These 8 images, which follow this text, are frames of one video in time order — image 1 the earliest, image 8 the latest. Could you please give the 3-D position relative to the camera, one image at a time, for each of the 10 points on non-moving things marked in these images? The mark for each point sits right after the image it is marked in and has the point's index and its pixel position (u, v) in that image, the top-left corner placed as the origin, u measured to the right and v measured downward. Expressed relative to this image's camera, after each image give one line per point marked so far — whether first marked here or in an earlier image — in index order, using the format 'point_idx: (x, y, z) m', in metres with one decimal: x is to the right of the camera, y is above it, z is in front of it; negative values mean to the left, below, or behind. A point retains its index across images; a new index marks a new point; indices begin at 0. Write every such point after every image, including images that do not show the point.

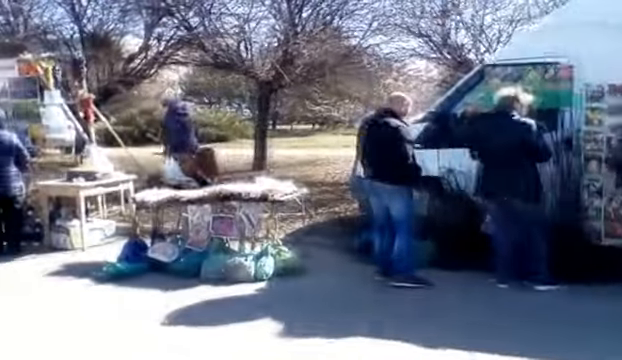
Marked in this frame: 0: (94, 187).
0: (-2.7, -0.1, +10.1) m
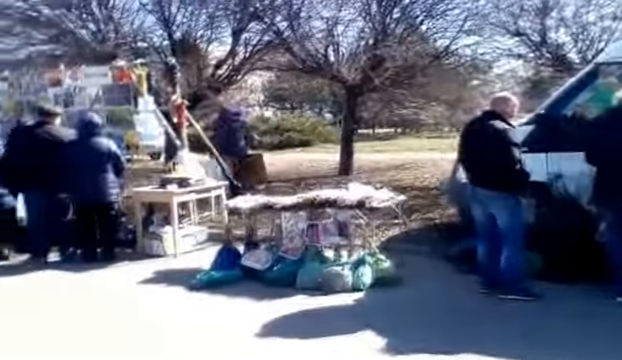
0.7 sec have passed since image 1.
0: (-1.5, -0.2, +10.0) m
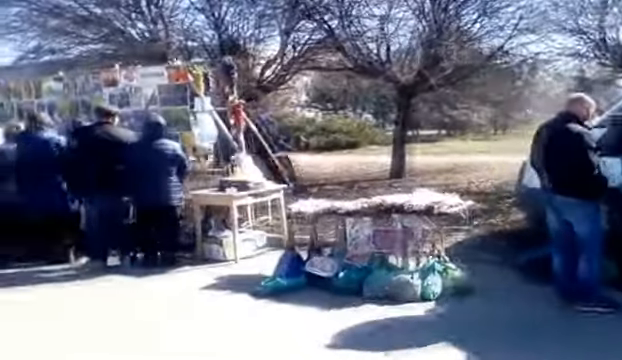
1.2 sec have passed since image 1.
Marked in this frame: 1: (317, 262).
0: (-0.8, -0.2, +9.7) m
1: (+0.1, -0.9, +8.3) m
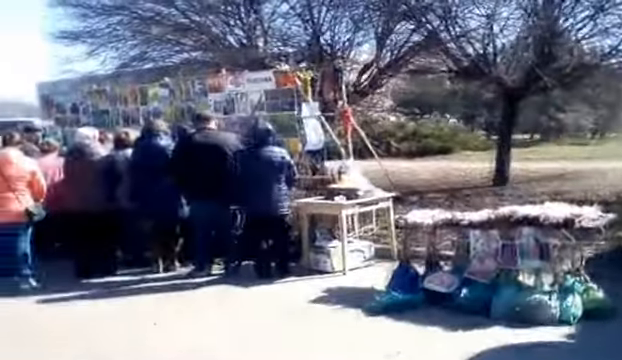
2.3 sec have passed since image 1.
0: (+0.5, -0.3, +9.2) m
1: (+1.2, -0.9, +7.7) m
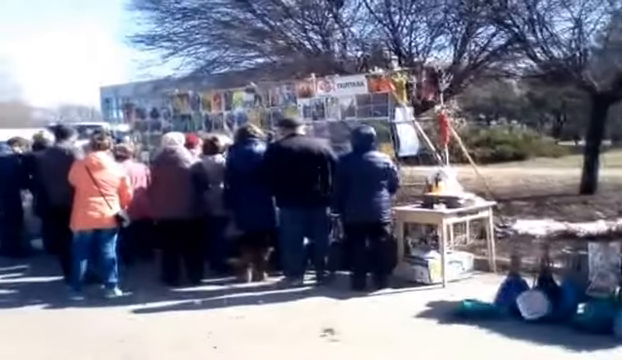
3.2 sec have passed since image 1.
0: (+1.6, -0.4, +8.8) m
1: (+2.1, -1.0, +7.2) m
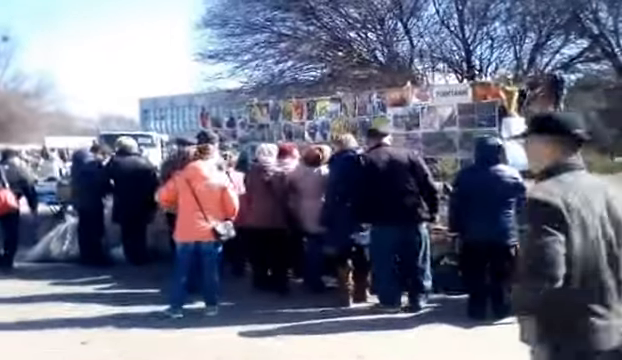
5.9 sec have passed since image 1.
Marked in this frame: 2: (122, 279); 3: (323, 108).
0: (+2.8, -0.6, +8.0) m
1: (+3.2, -1.2, +6.4) m
2: (-2.6, -1.4, +11.0) m
3: (+0.2, +1.0, +11.7) m
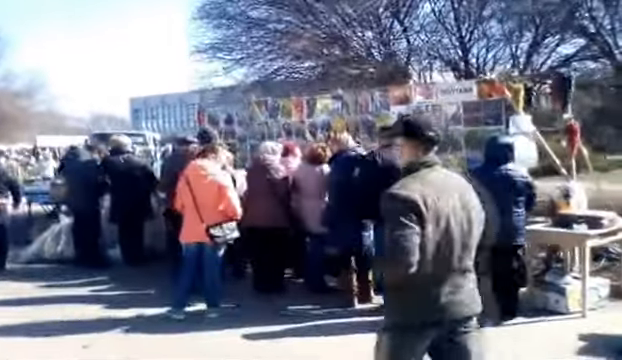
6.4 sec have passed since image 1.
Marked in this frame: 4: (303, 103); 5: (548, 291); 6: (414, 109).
0: (+2.8, -0.5, +7.9) m
1: (+3.3, -1.2, +6.3) m
2: (-2.6, -1.4, +10.8) m
3: (+0.2, +1.1, +11.5) m
4: (-0.1, +1.1, +11.8) m
5: (+2.4, -1.1, +8.1) m
6: (+1.3, +0.9, +10.0) m
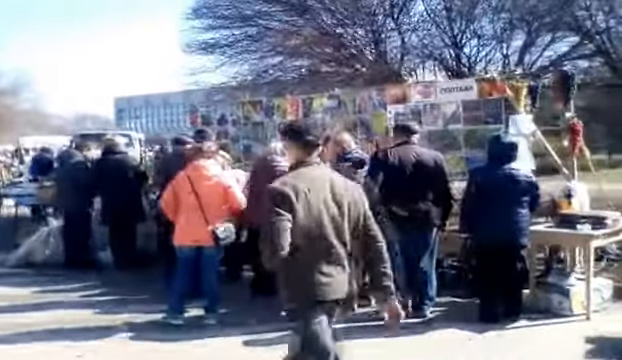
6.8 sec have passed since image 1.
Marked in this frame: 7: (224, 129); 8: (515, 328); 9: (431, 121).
0: (+2.8, -0.5, +7.7) m
1: (+3.3, -1.2, +6.2) m
2: (-2.6, -1.4, +10.6) m
3: (+0.1, +1.1, +11.4) m
4: (-0.2, +1.1, +11.7) m
5: (+2.4, -1.1, +8.0) m
6: (+1.3, +0.9, +9.8) m
7: (-1.3, +0.8, +12.7) m
8: (+1.9, -1.4, +7.6) m
9: (+1.4, +0.7, +9.6) m
